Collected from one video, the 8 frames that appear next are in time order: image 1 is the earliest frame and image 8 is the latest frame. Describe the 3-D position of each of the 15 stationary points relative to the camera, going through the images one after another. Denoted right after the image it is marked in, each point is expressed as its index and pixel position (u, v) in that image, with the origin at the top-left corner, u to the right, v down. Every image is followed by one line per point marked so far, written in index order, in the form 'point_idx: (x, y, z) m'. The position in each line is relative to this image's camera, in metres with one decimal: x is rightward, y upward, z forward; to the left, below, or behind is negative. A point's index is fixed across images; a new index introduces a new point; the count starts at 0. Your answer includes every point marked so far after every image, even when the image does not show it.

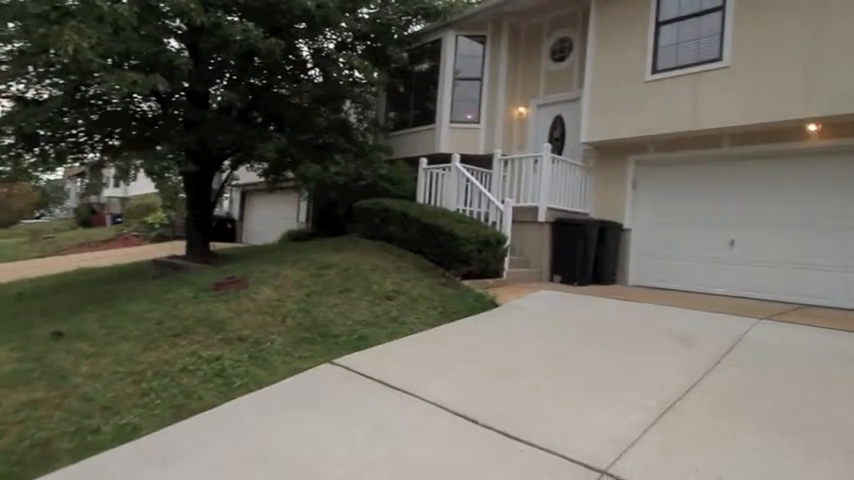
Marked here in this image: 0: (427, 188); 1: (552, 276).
0: (0.0, +1.1, +9.8) m
1: (+2.5, -0.8, +9.0) m
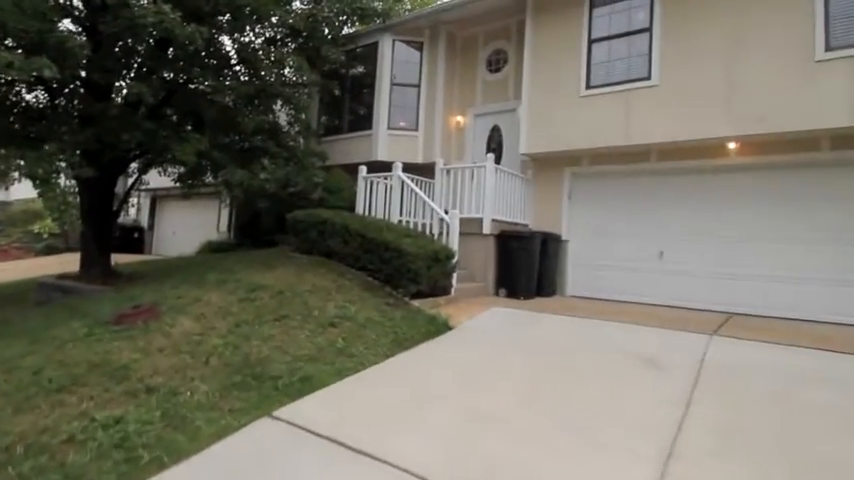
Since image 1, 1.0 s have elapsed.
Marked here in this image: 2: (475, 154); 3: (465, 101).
0: (-1.2, +0.9, +9.2) m
1: (+1.4, -1.0, +8.7) m
2: (+1.1, +2.1, +11.2) m
3: (+0.9, +3.5, +11.4) m
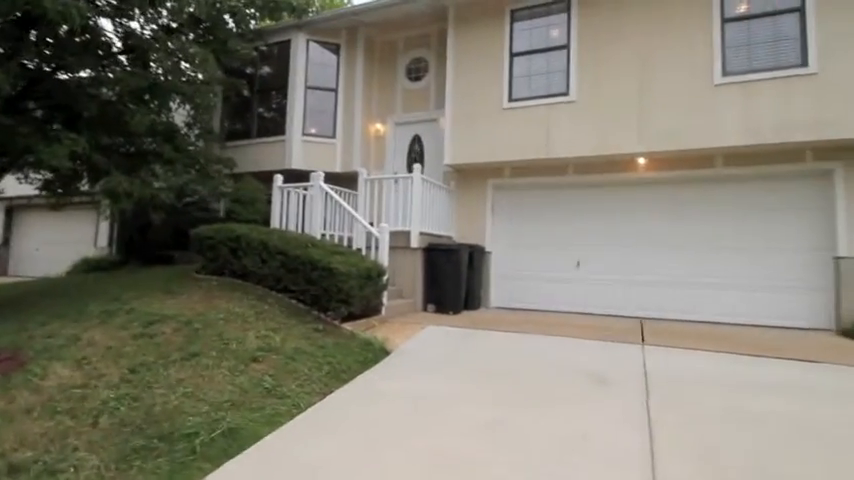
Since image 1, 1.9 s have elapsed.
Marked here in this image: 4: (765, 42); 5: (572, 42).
0: (-2.7, +0.6, +8.4) m
1: (0.0, -1.2, +8.5) m
2: (-0.8, +1.8, +10.9) m
3: (-1.1, +3.2, +11.1) m
4: (+5.7, +3.4, +7.7) m
5: (+2.8, +3.9, +8.9) m
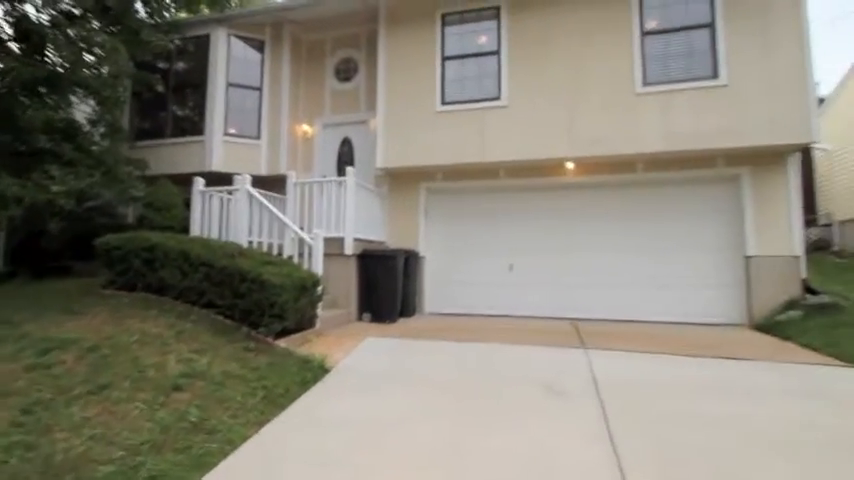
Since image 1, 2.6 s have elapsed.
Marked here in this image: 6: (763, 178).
0: (-3.8, +0.5, +7.8) m
1: (-1.2, -1.4, +8.2) m
2: (-2.4, +1.7, +10.5) m
3: (-2.7, +3.1, +10.6) m
4: (+4.6, +3.4, +8.4) m
5: (+1.5, +3.8, +9.1) m
6: (+6.2, +1.2, +8.6) m
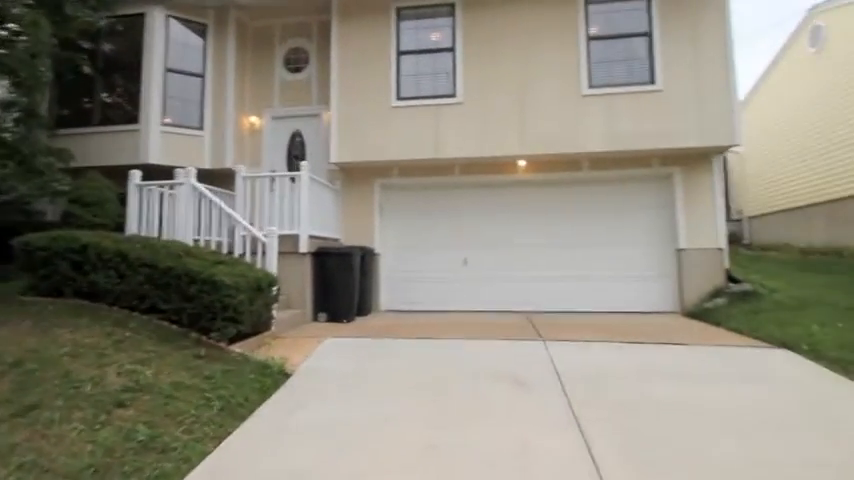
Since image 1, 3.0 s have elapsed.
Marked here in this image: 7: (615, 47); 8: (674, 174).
0: (-4.5, +0.5, +7.2) m
1: (-1.9, -1.3, +7.9) m
2: (-3.4, +1.7, +10.0) m
3: (-3.7, +3.1, +10.1) m
4: (+3.7, +3.5, +8.7) m
5: (+0.6, +3.9, +9.0) m
6: (+5.4, +1.3, +9.2) m
7: (+3.7, +3.7, +8.8) m
8: (+5.0, +1.3, +9.2) m
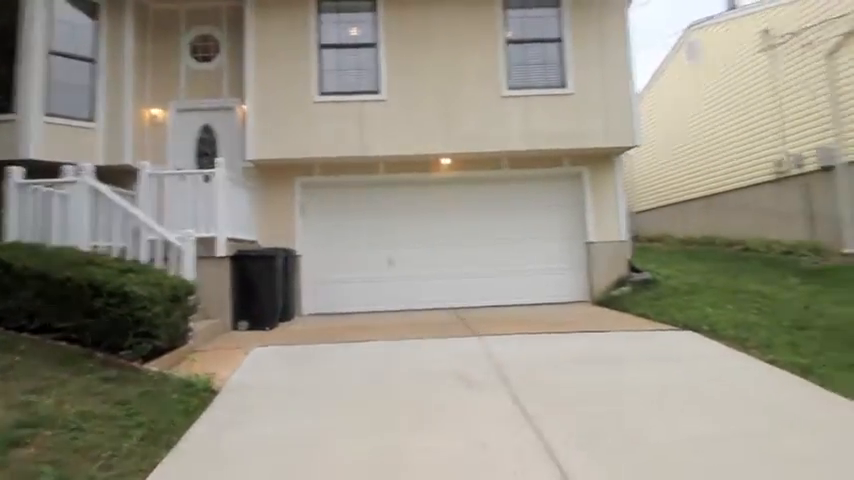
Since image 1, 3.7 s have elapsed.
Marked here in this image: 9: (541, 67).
0: (-5.5, +0.4, +6.2) m
1: (-3.1, -1.4, +7.4) m
2: (-5.0, +1.6, +9.1) m
3: (-5.4, +3.0, +9.2) m
4: (+2.2, +3.6, +9.2) m
5: (-0.9, +3.9, +8.9) m
6: (+3.8, +1.4, +10.0) m
7: (+2.2, +3.8, +9.2) m
8: (+3.4, +1.5, +9.9) m
9: (+2.3, +3.5, +9.2) m
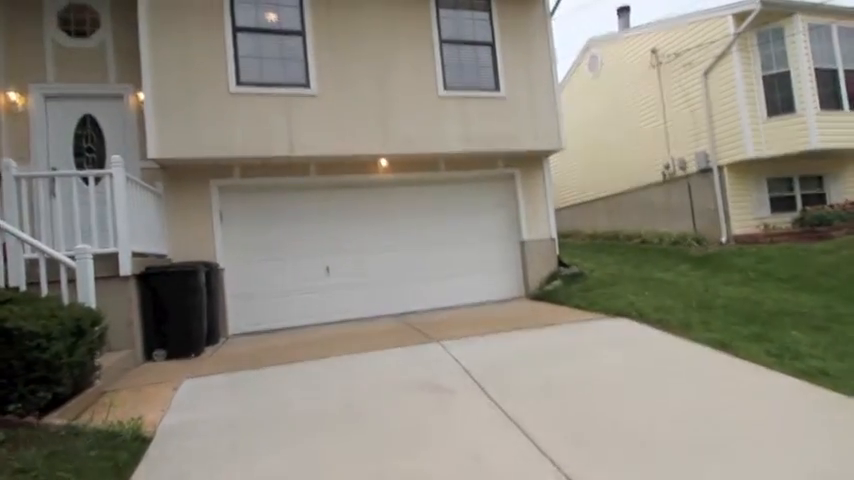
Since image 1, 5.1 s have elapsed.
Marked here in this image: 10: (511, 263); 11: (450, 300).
0: (-6.0, +0.1, +4.6) m
1: (-3.8, -1.5, +6.3) m
2: (-6.1, +1.4, +7.6) m
3: (-6.6, +2.7, +7.6) m
4: (+0.8, +3.6, +9.1) m
5: (-2.2, +3.8, +8.2) m
6: (+2.3, +1.4, +10.2) m
7: (+0.8, +3.8, +9.2) m
8: (+2.0, +1.5, +10.1) m
9: (+0.9, +3.5, +9.2) m
10: (+1.9, -0.5, +10.1) m
11: (+0.5, -1.3, +9.7) m
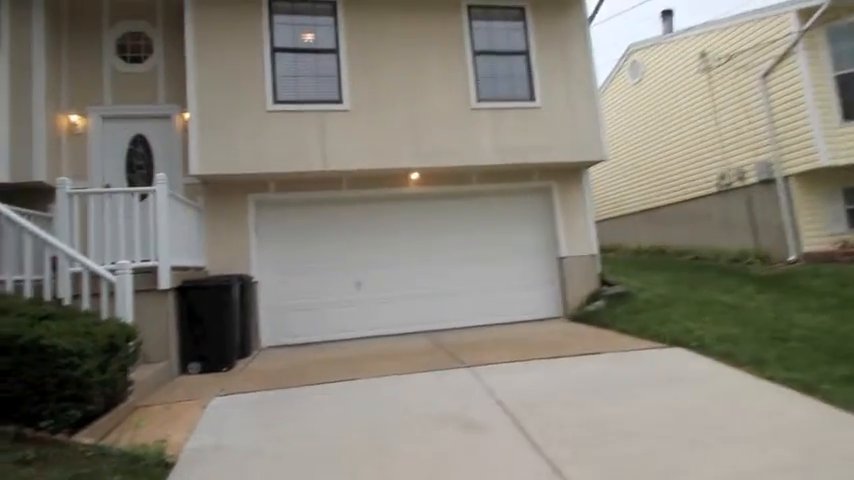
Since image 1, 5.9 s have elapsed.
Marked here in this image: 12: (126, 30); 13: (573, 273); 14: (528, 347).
0: (-5.7, 0.0, +4.9) m
1: (-3.4, -1.7, +6.4) m
2: (-5.5, +1.2, +8.0) m
3: (-6.0, +2.5, +8.0) m
4: (+1.5, +3.3, +9.0) m
5: (-1.6, +3.5, +8.3) m
6: (+3.0, +1.1, +9.8) m
7: (+1.5, +3.5, +9.0) m
8: (+2.7, +1.1, +9.7) m
9: (+1.6, +3.2, +9.0) m
10: (+2.6, -0.9, +9.8) m
11: (+1.2, -1.6, +9.5) m
12: (-5.4, +3.8, +8.2) m
13: (+3.2, -0.7, +9.7) m
14: (+1.6, -1.7, +7.1) m
